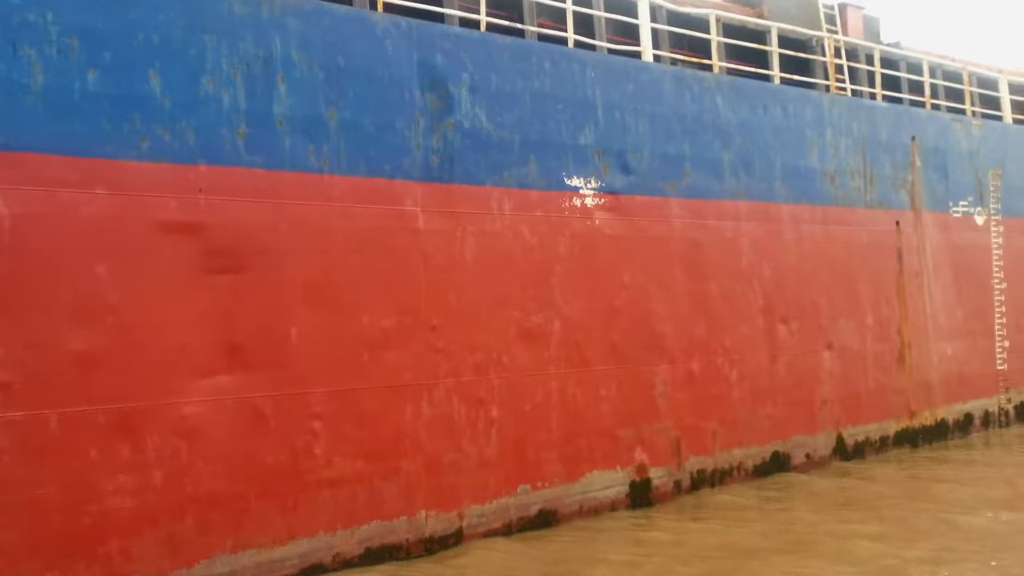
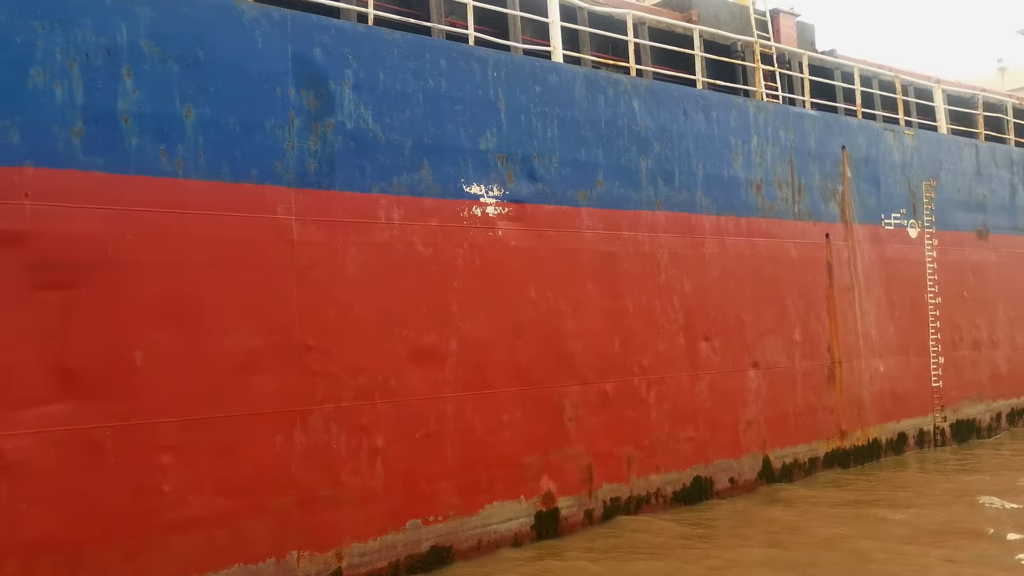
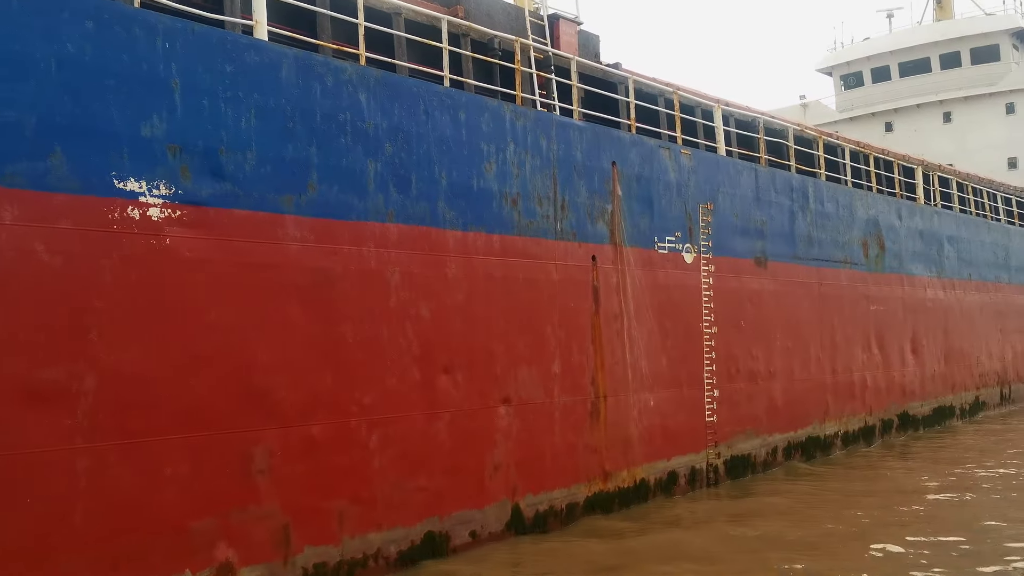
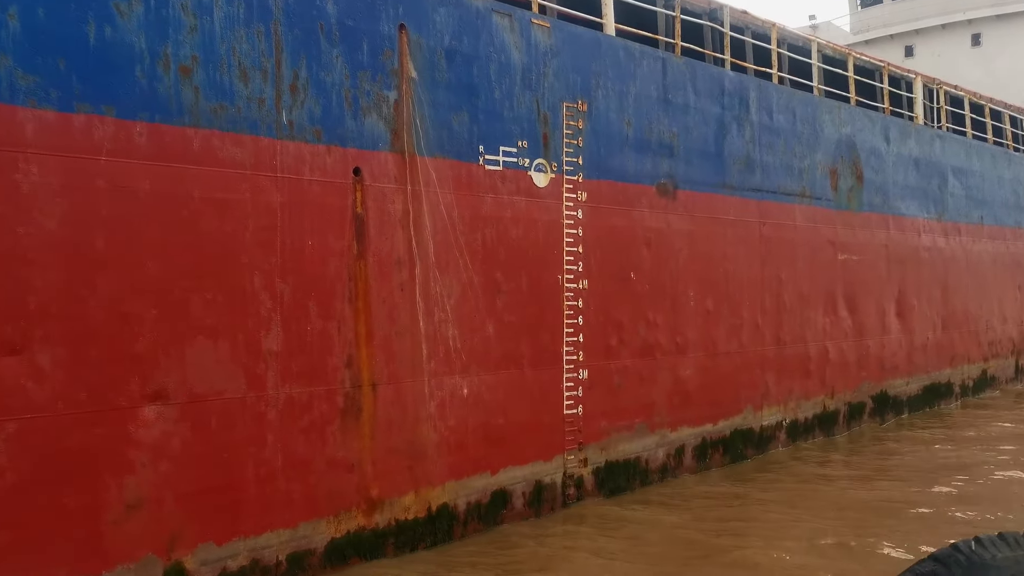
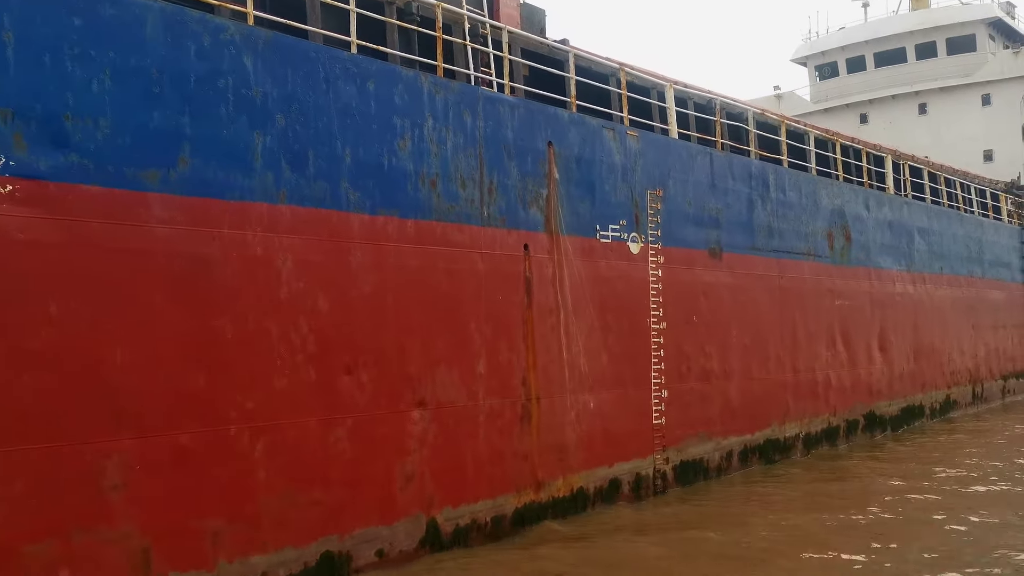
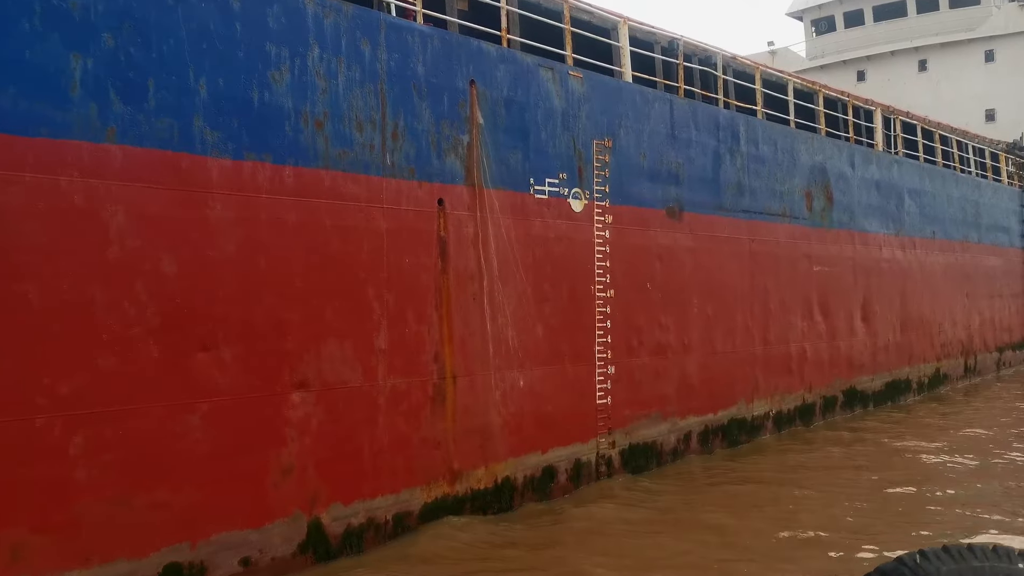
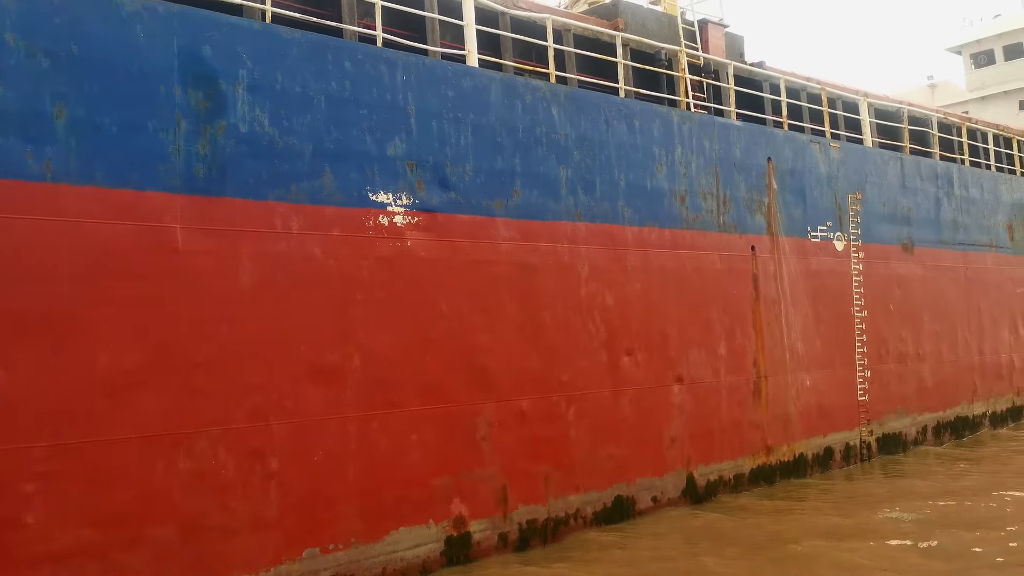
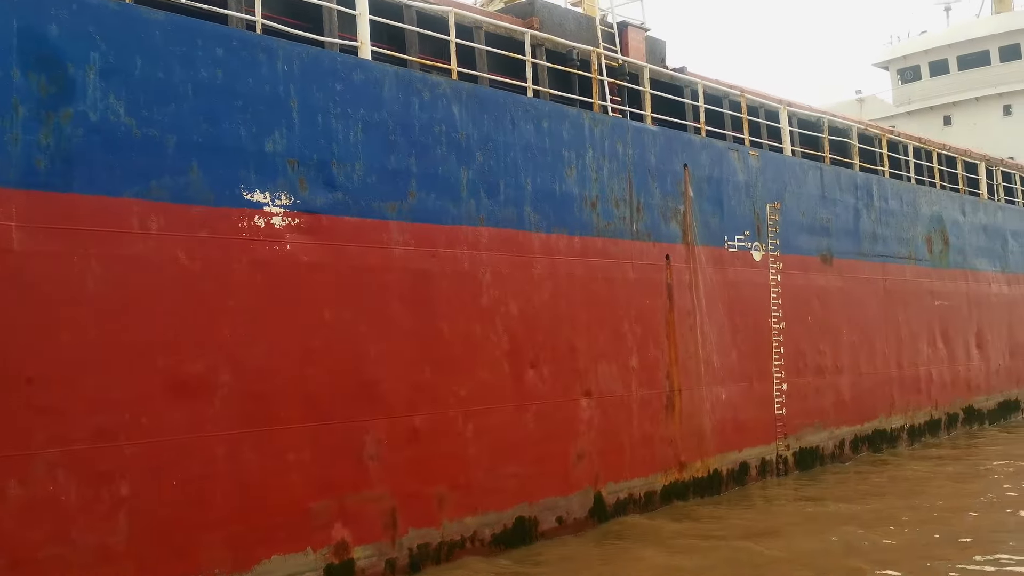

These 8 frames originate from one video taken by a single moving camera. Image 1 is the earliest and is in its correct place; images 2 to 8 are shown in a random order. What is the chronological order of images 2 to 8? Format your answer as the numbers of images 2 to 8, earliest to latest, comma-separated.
2, 7, 8, 3, 5, 6, 4
